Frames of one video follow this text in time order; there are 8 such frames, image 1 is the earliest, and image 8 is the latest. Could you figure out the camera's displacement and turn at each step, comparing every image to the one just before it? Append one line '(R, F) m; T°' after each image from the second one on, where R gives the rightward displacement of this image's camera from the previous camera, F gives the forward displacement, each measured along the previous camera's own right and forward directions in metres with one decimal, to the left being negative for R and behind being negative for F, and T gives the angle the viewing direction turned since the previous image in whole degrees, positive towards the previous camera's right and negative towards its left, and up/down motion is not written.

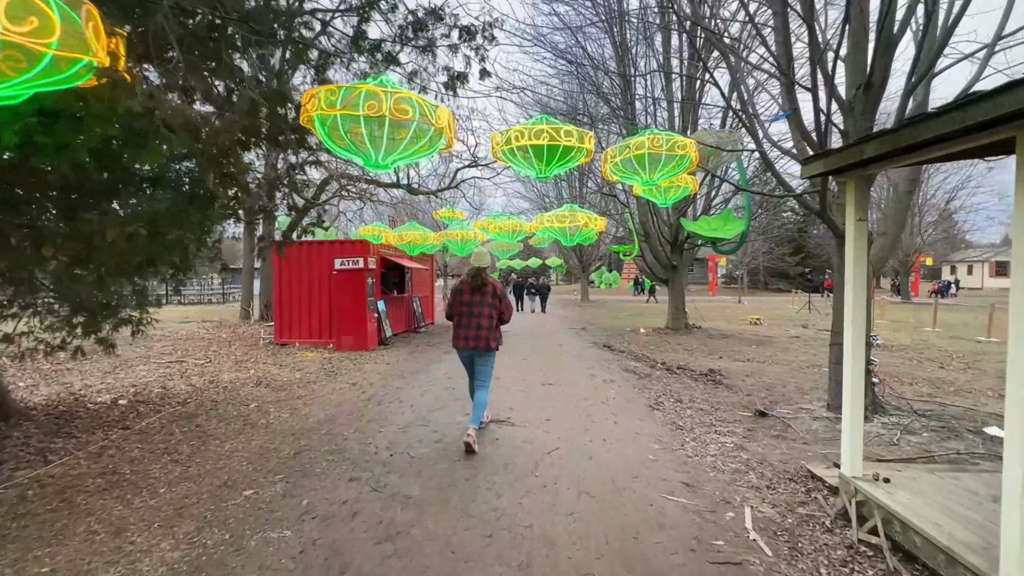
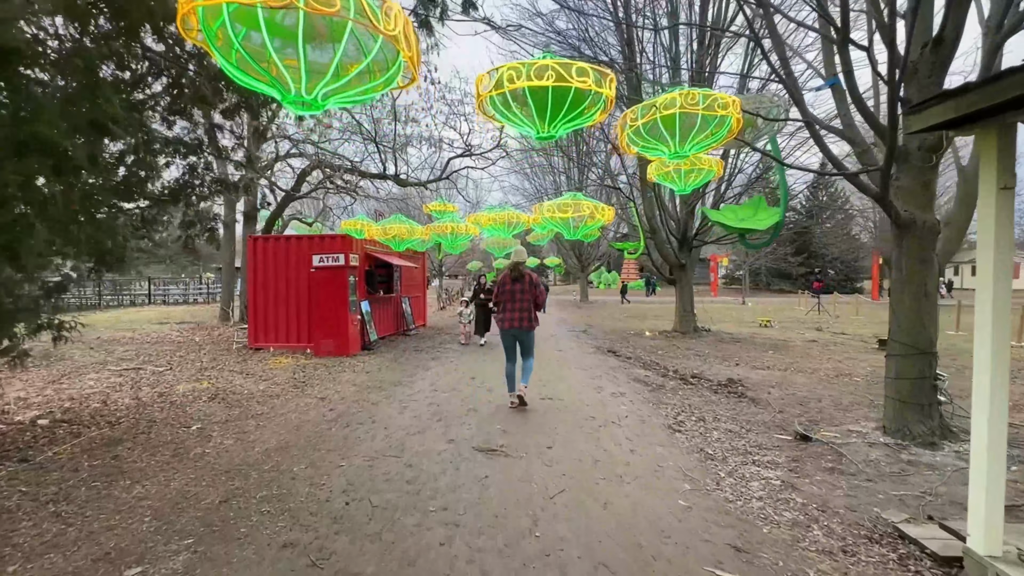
(0.0, +1.1) m; 0°
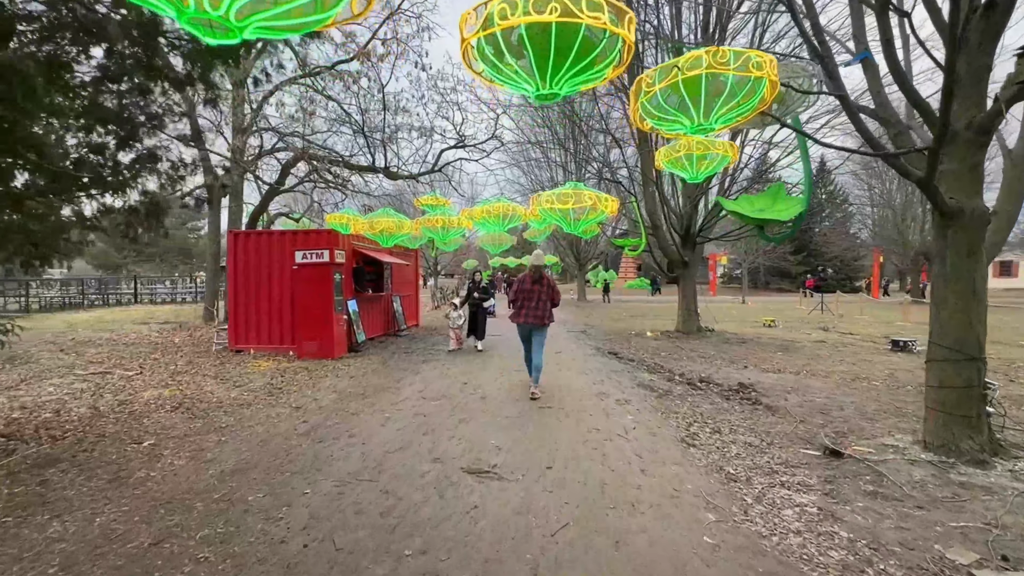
(0.0, +0.7) m; 0°
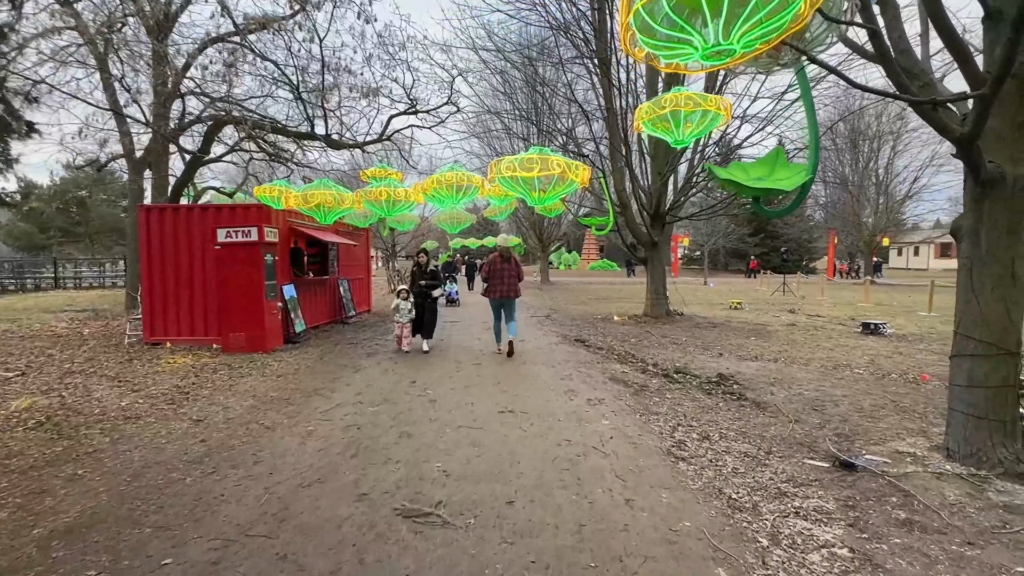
(+0.1, +1.1) m; +4°
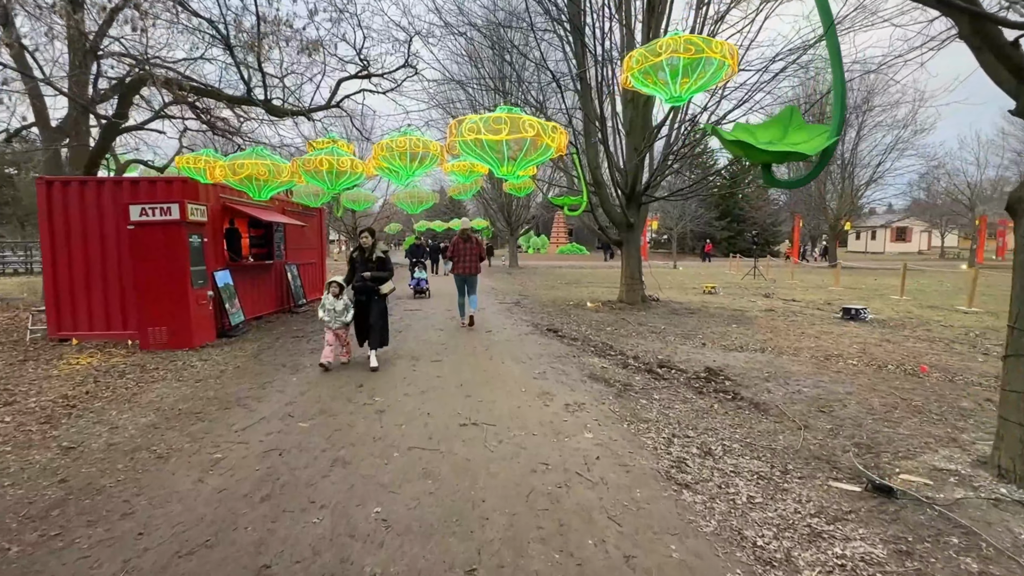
(0.0, +1.0) m; +4°
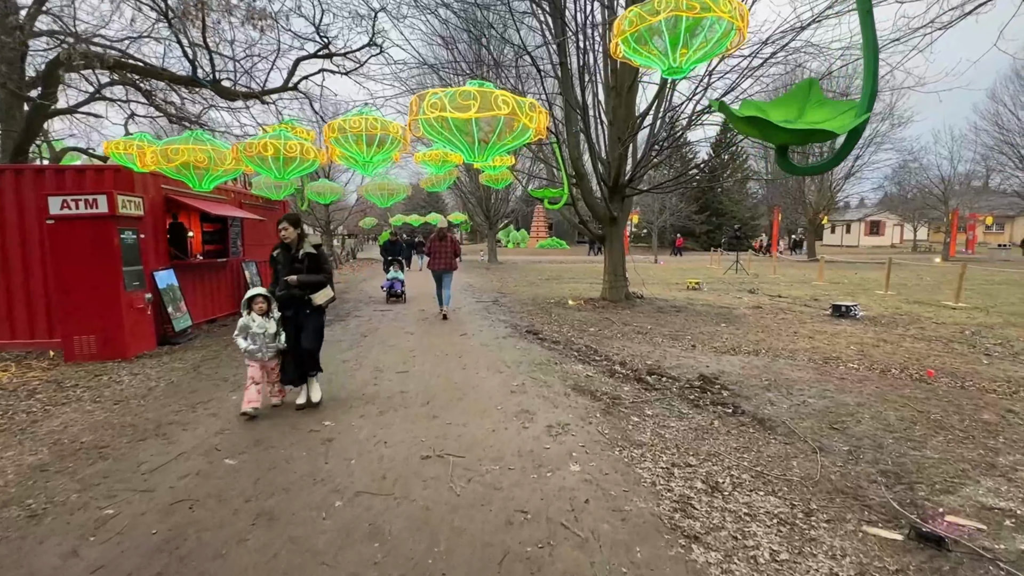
(+0.1, +0.7) m; +2°
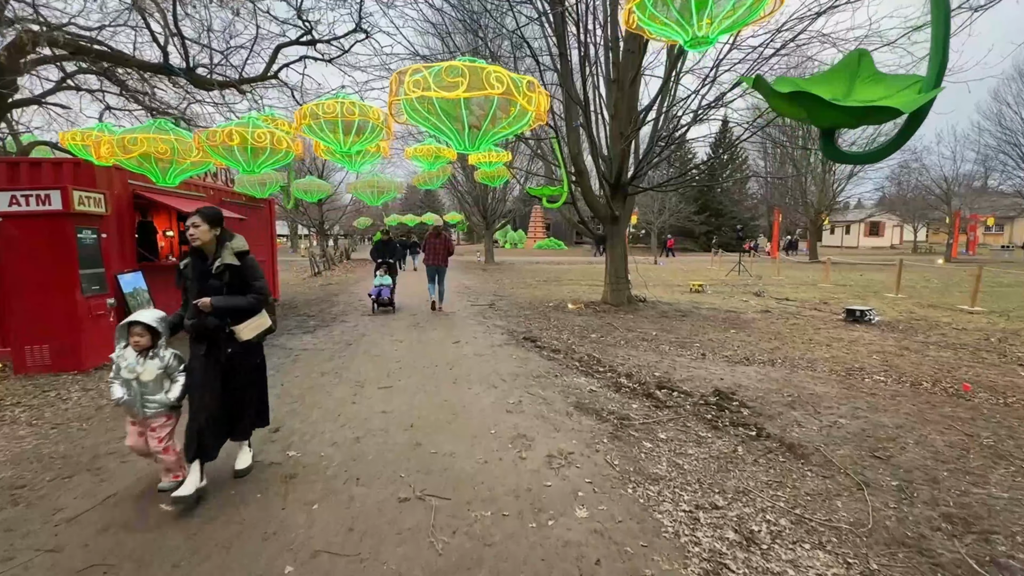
(0.0, +0.6) m; 0°
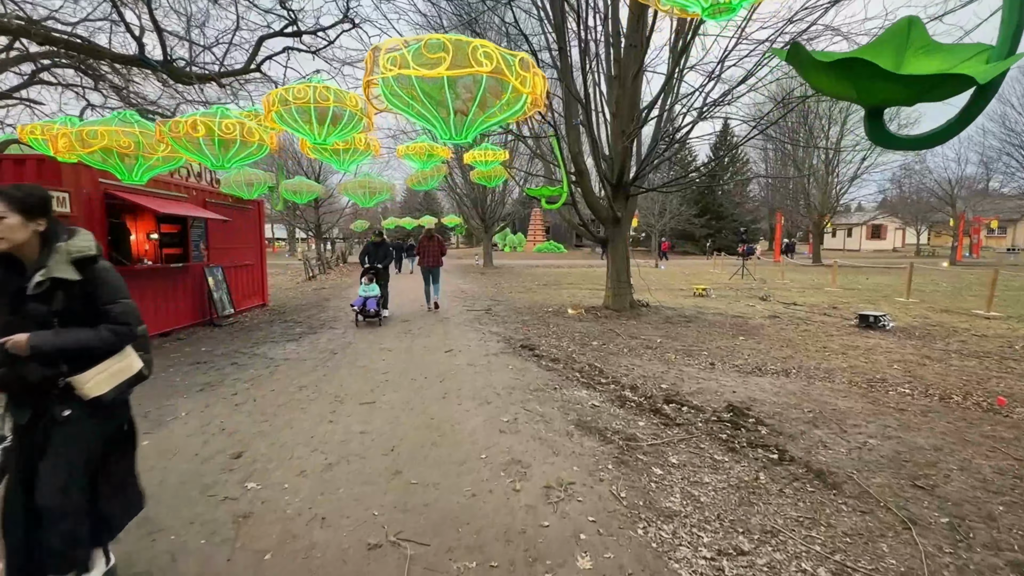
(+0.1, +0.5) m; 0°
